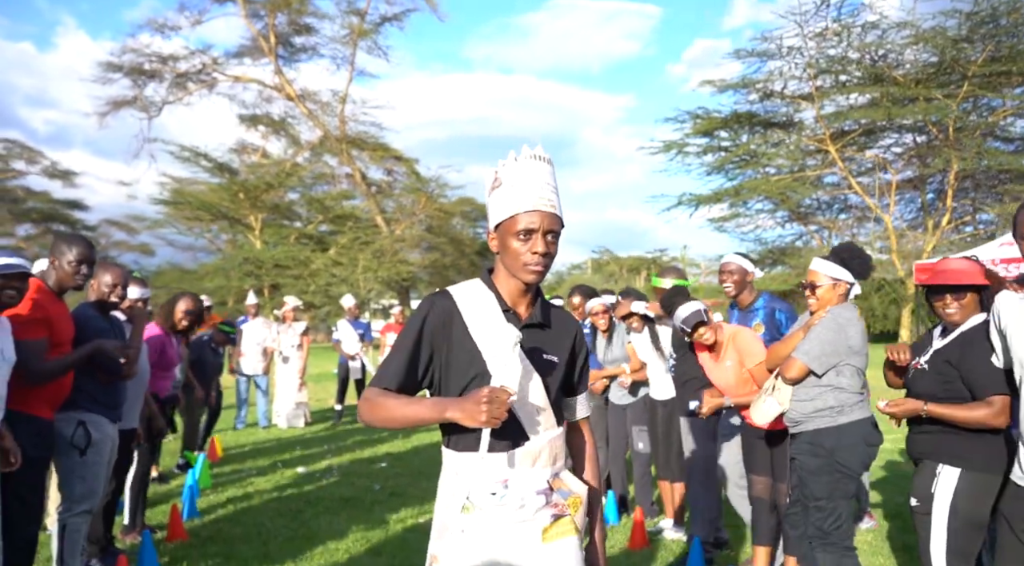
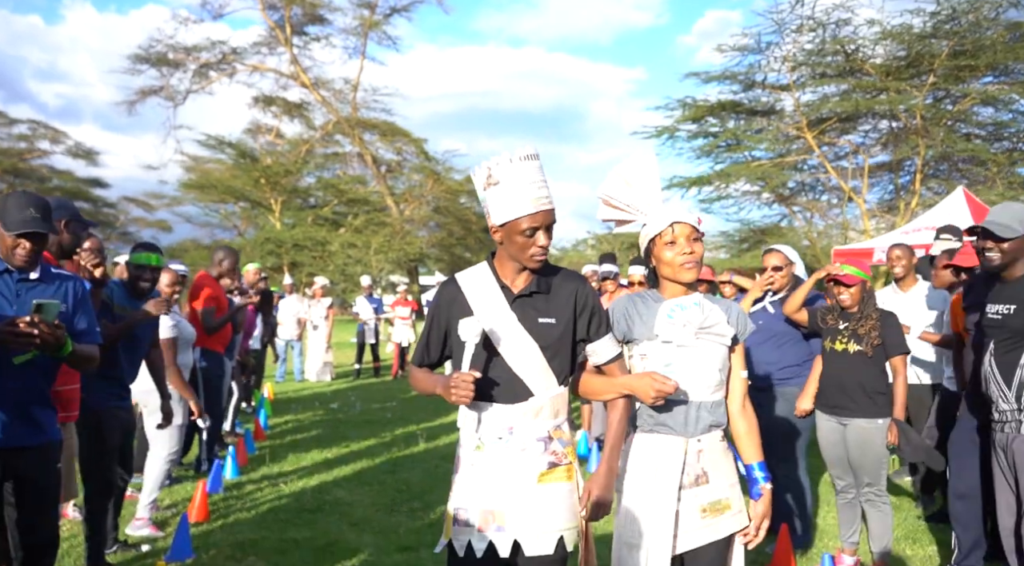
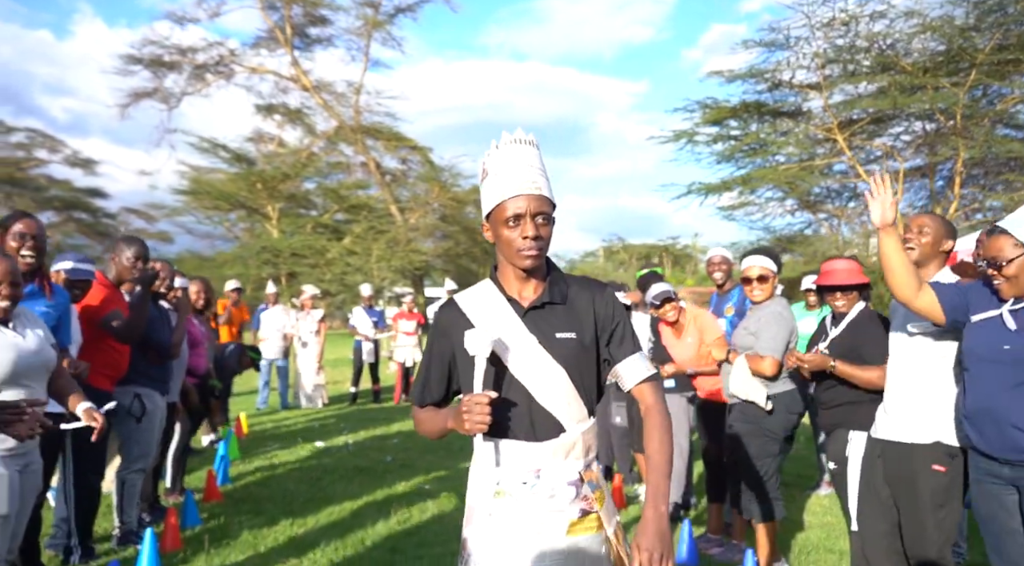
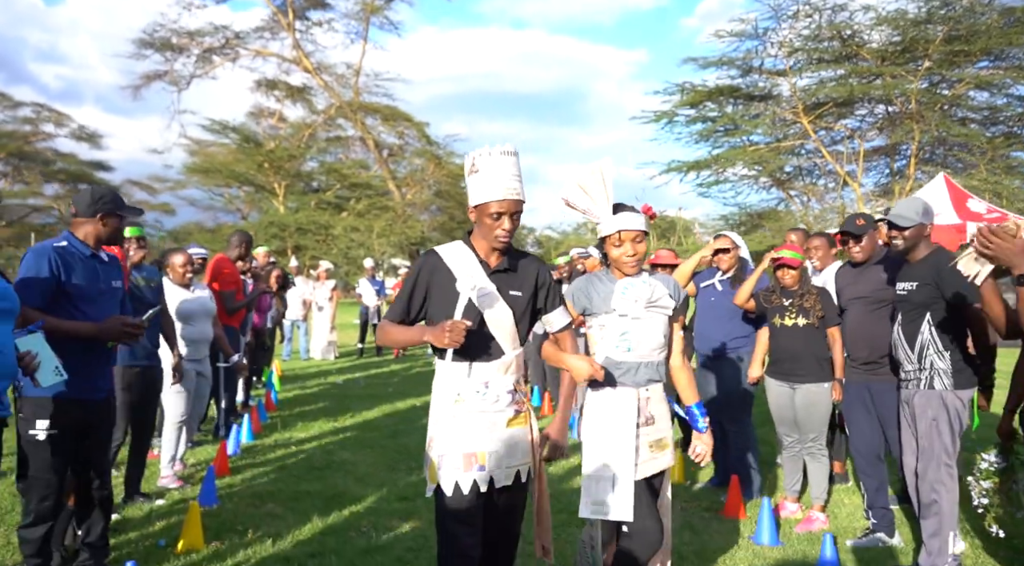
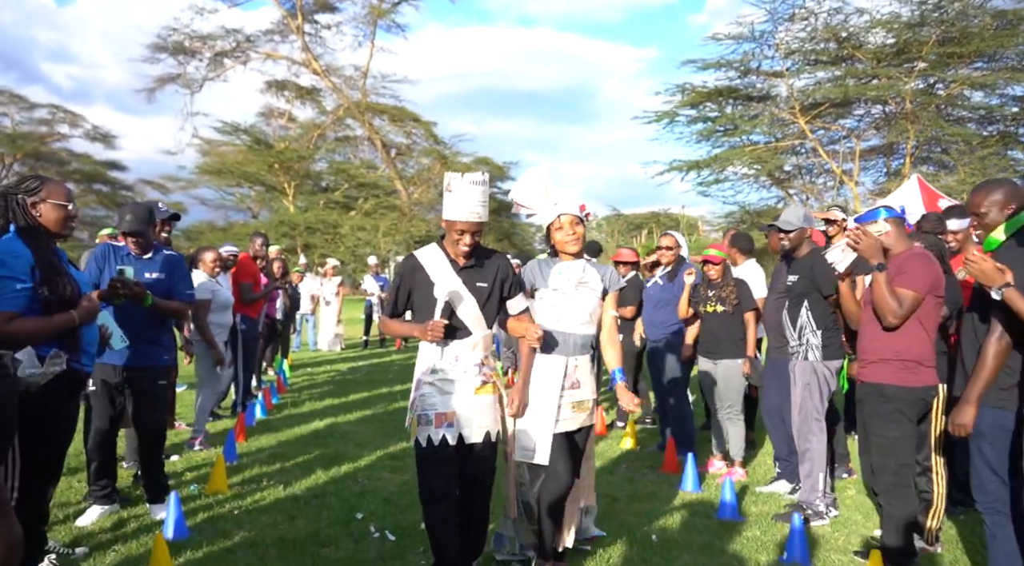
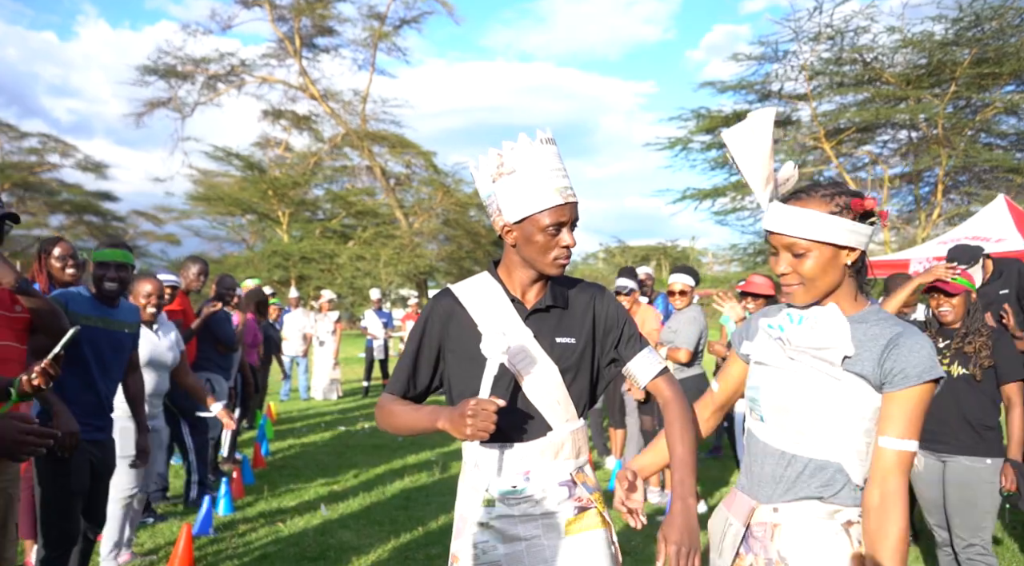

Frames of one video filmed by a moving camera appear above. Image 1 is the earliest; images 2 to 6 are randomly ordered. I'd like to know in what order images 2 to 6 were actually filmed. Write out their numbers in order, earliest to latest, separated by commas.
3, 6, 2, 4, 5
